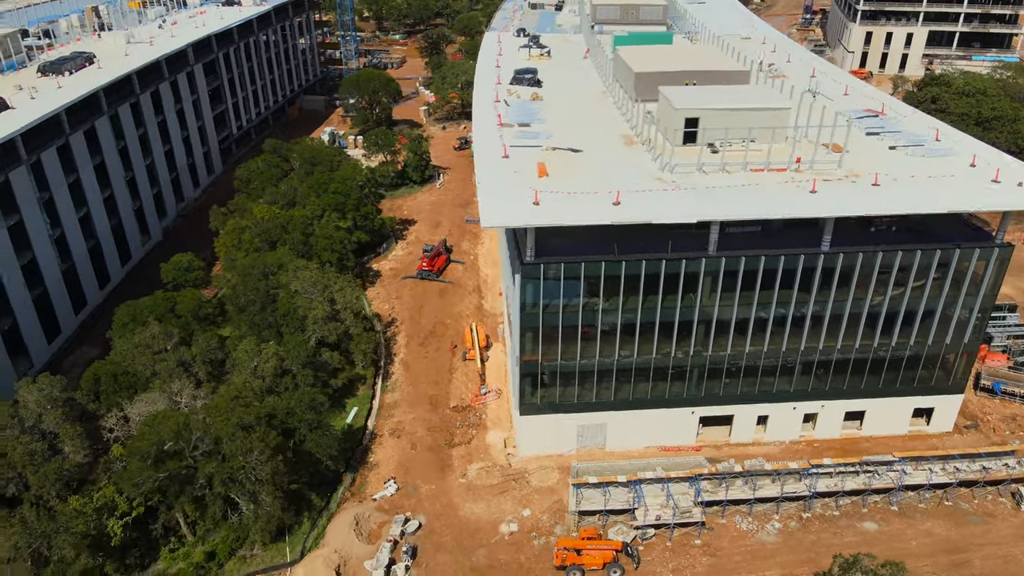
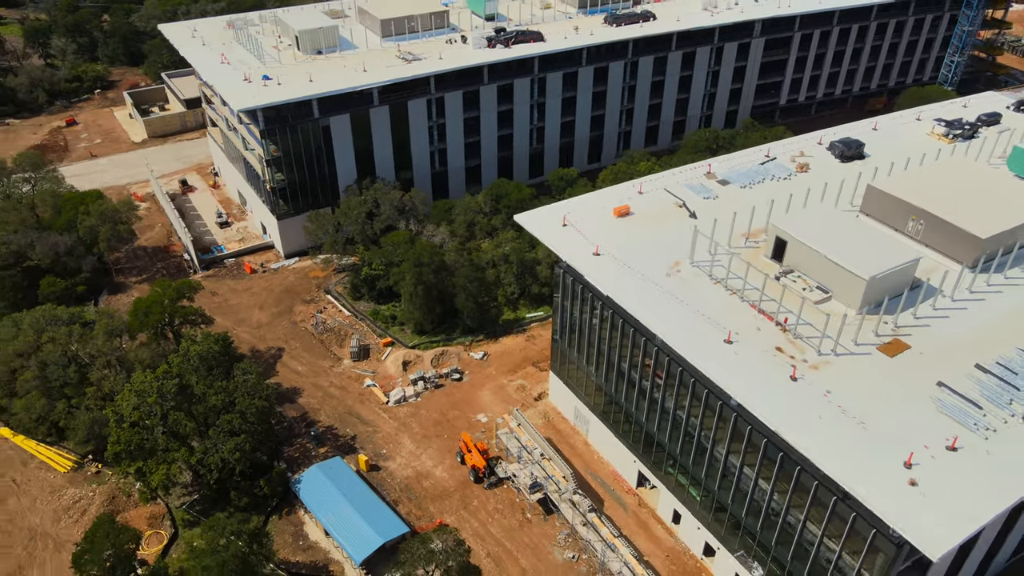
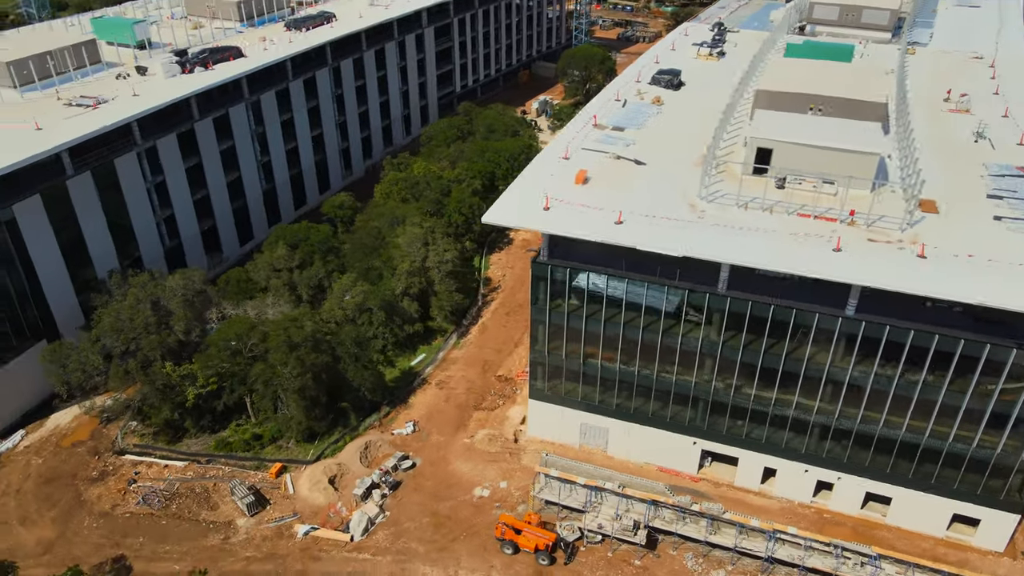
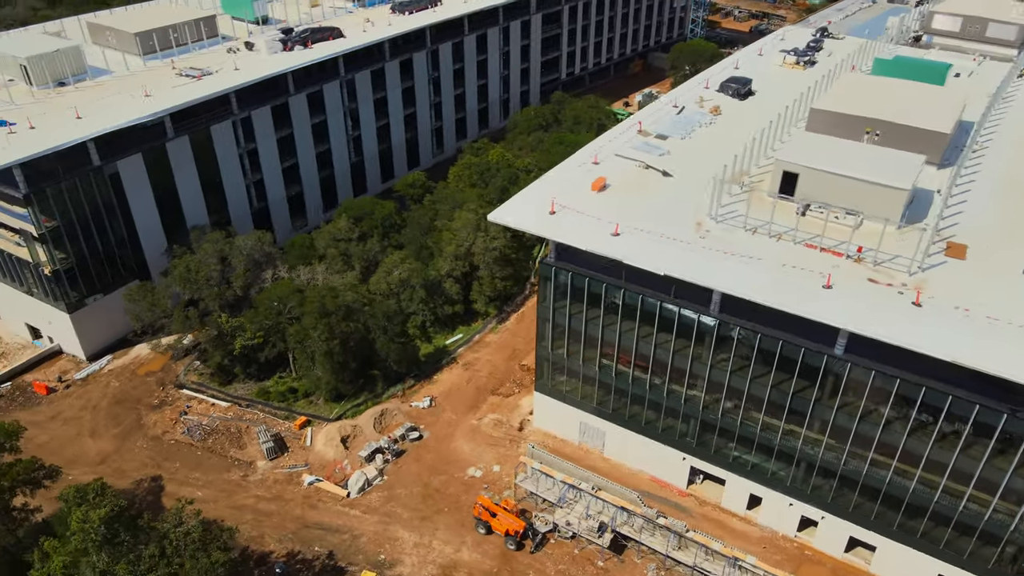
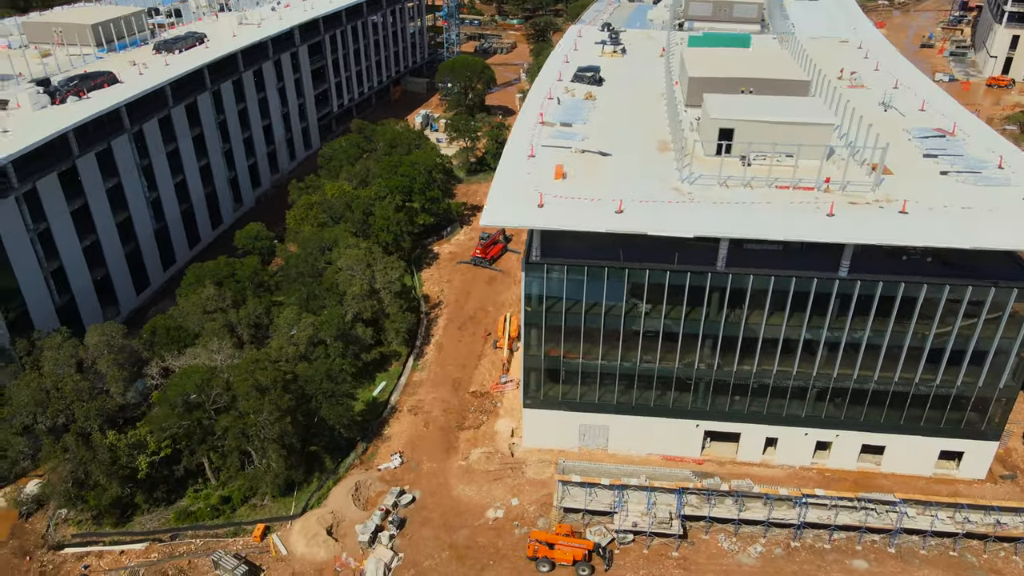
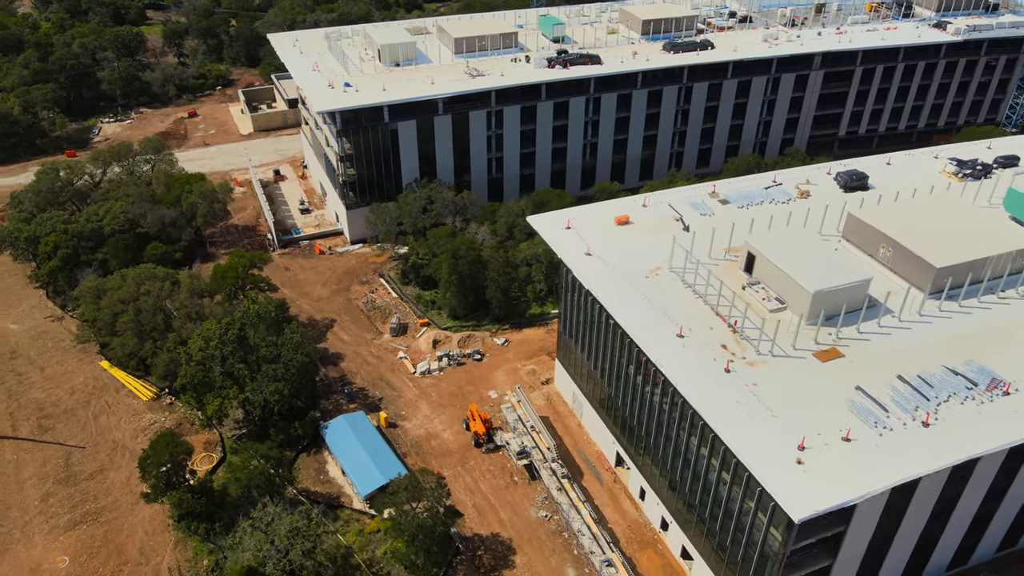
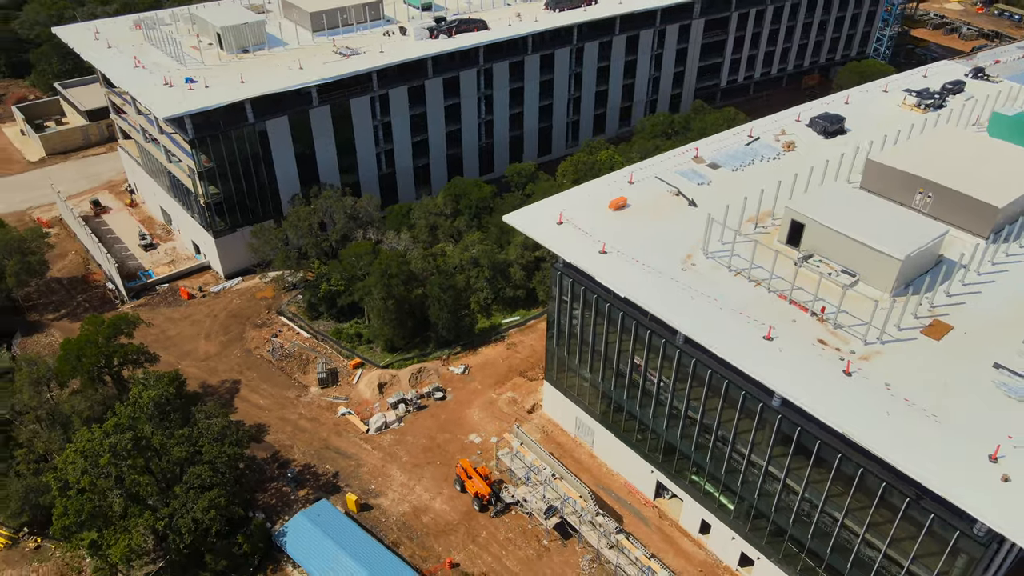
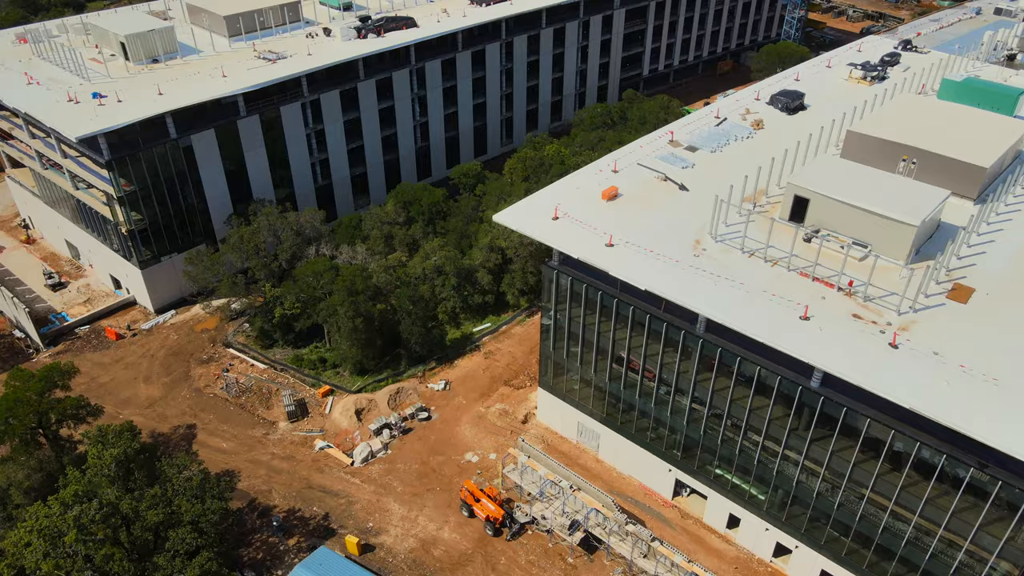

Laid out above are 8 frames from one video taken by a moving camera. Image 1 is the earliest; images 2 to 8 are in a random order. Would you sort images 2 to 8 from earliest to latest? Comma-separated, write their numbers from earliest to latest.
5, 3, 4, 8, 7, 2, 6
